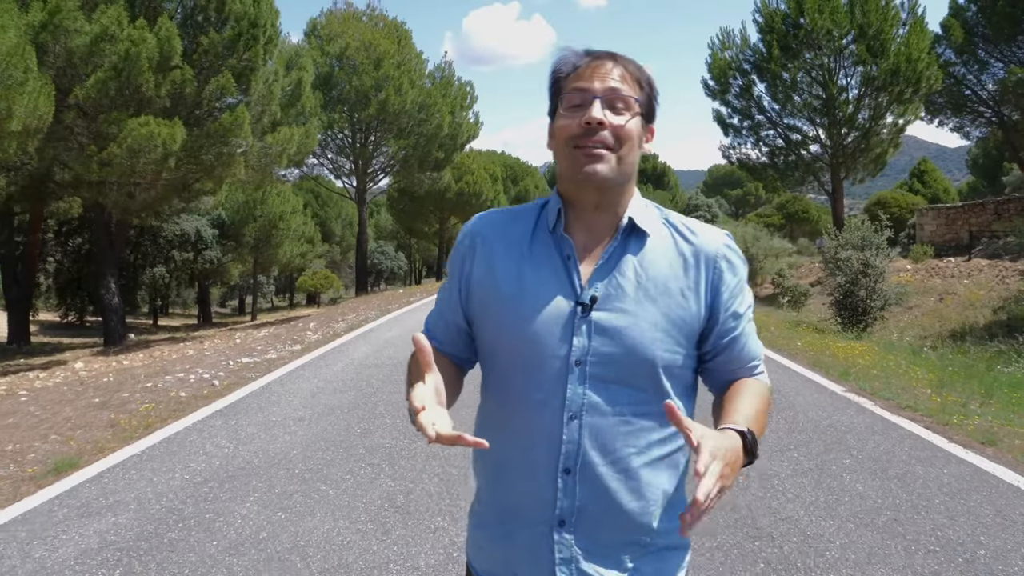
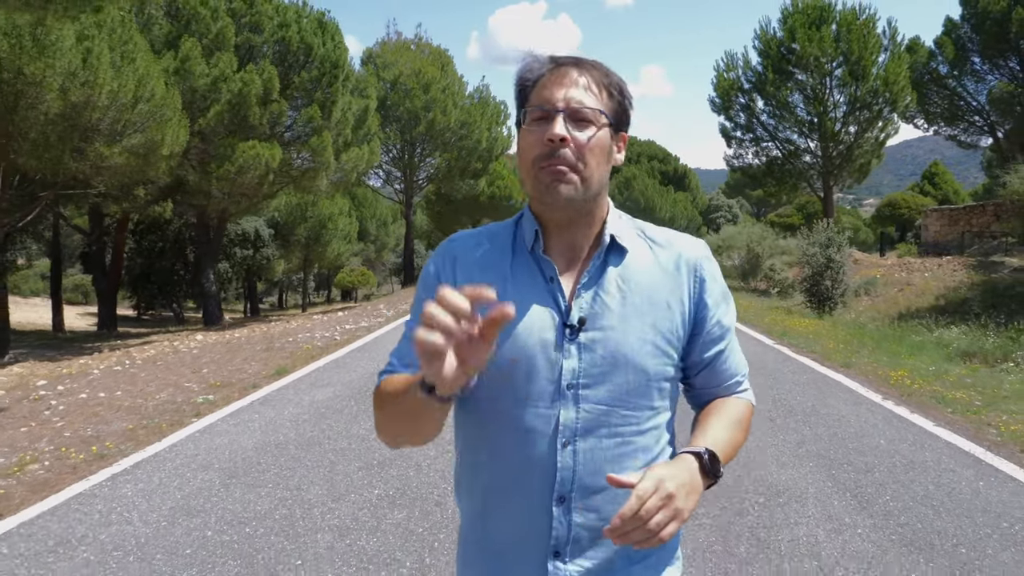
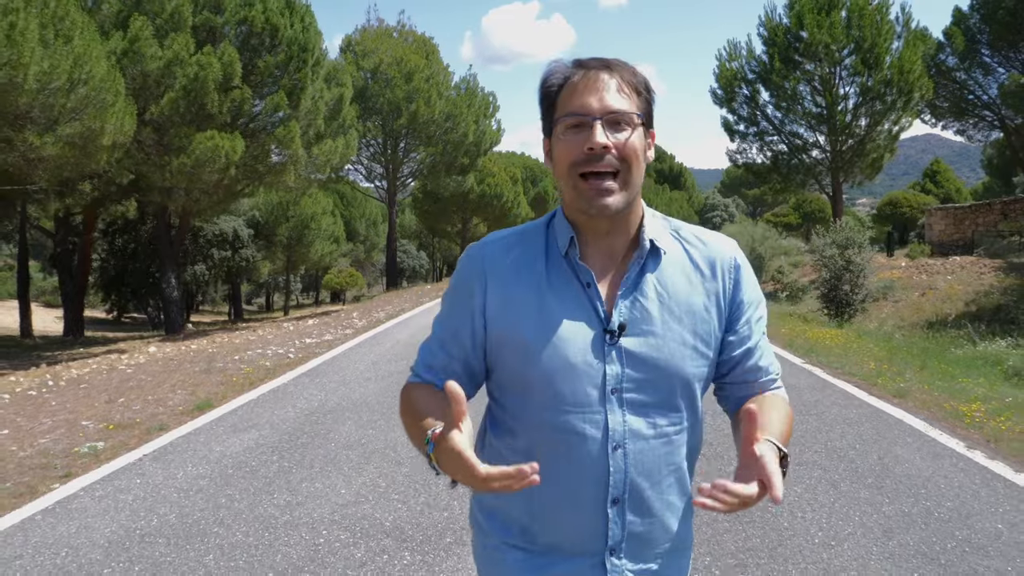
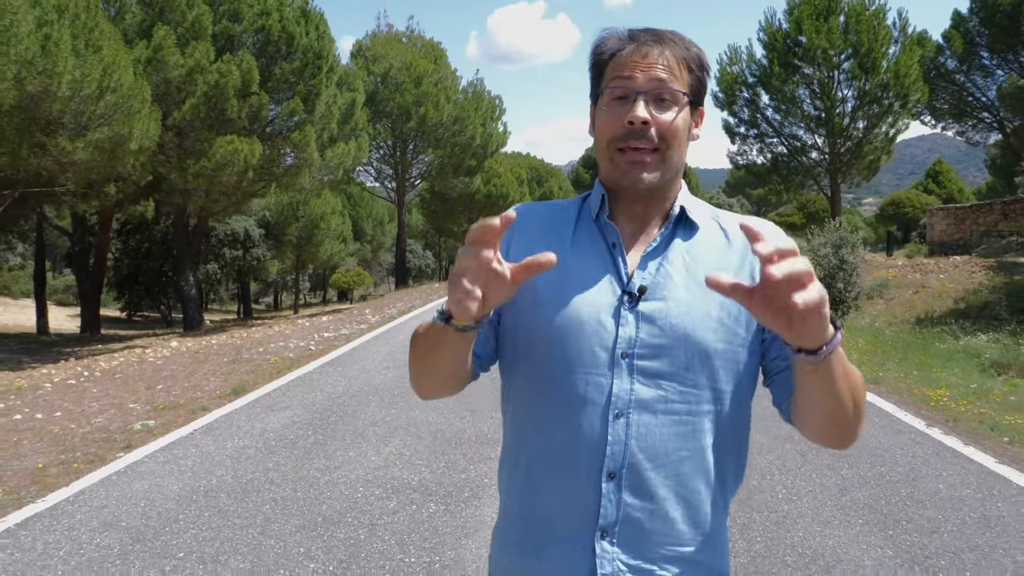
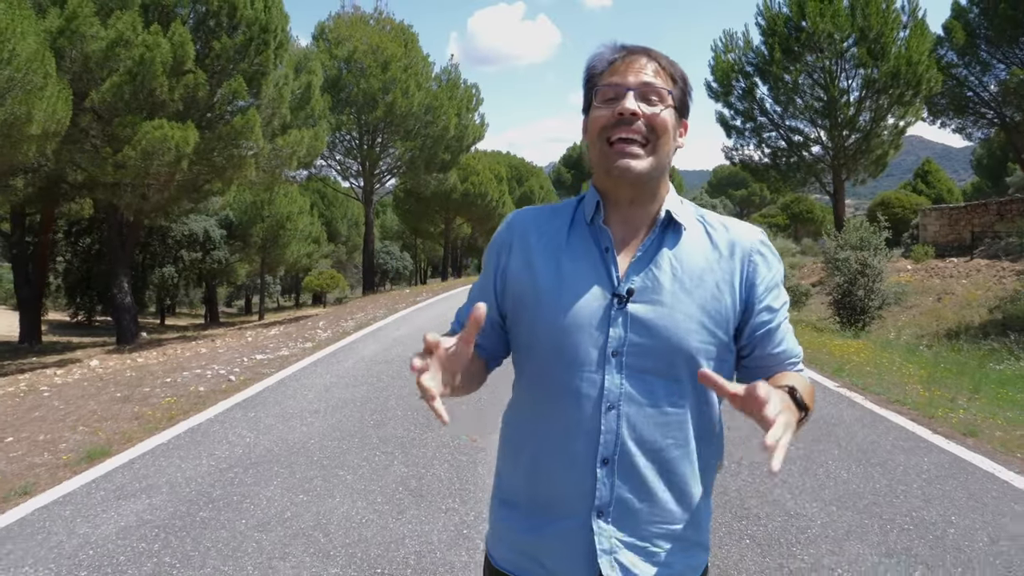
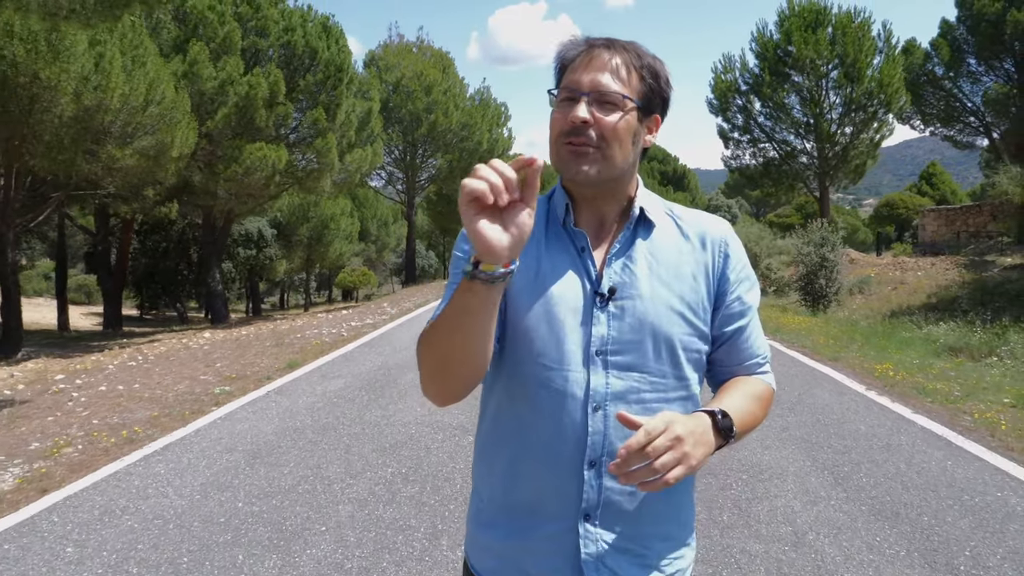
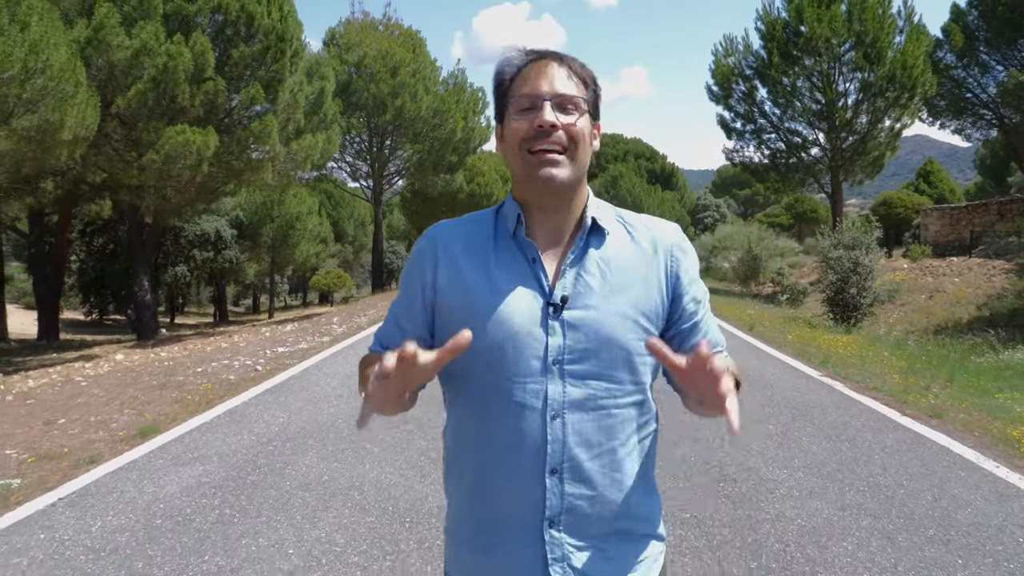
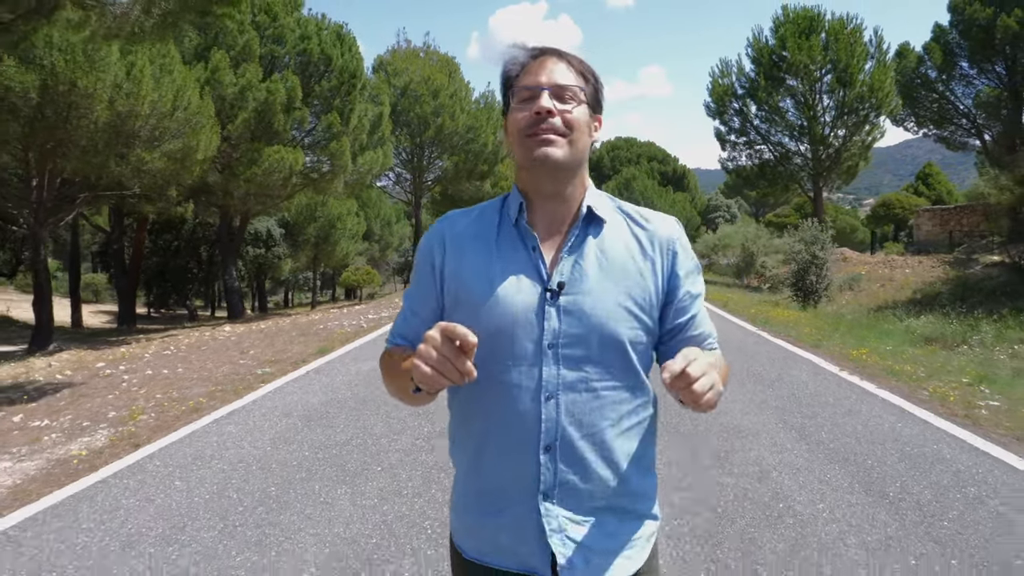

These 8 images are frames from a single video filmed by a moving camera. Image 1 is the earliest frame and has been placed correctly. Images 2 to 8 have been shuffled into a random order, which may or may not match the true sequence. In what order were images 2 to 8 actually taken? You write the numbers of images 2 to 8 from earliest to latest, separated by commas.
5, 7, 3, 4, 2, 6, 8
